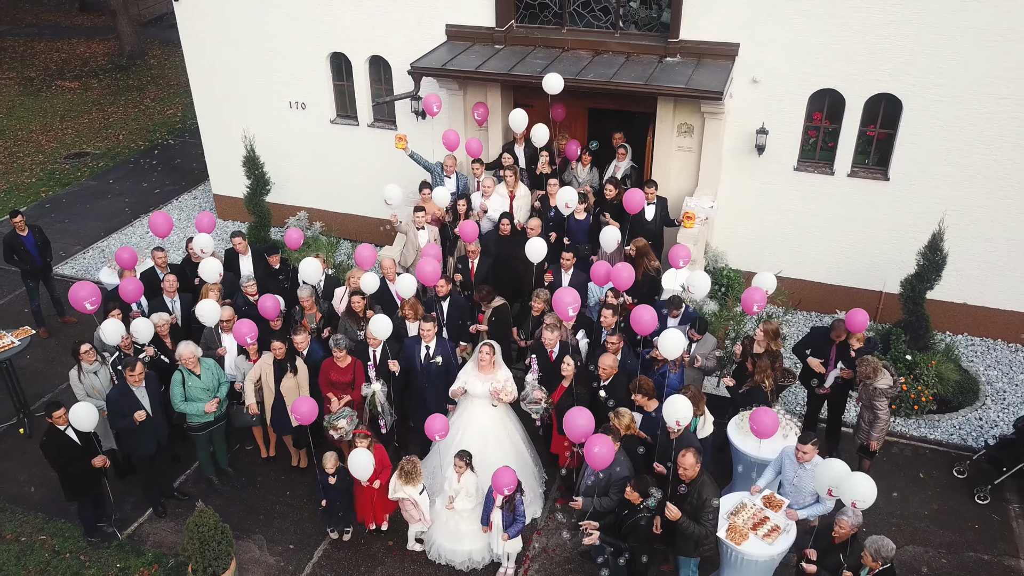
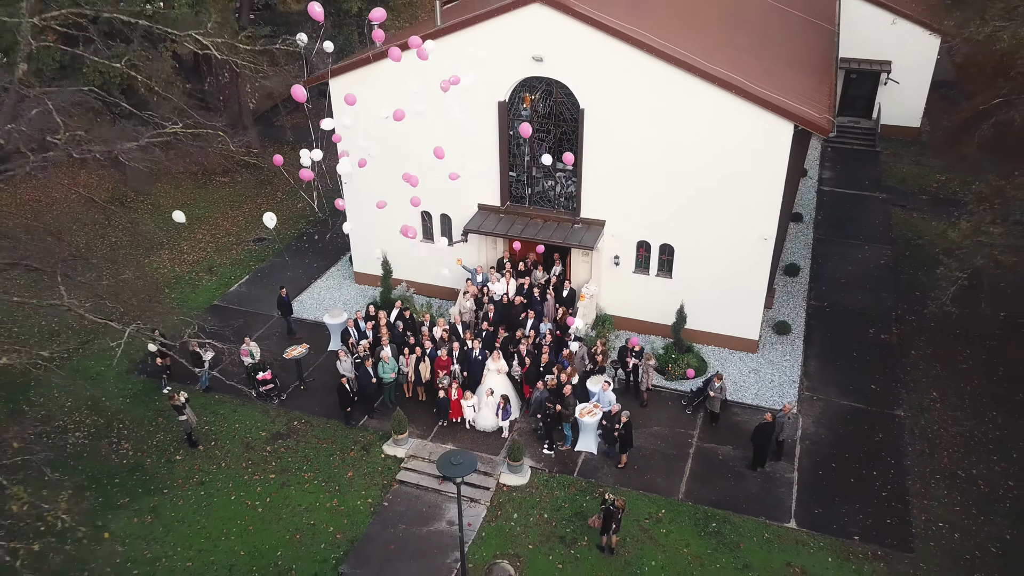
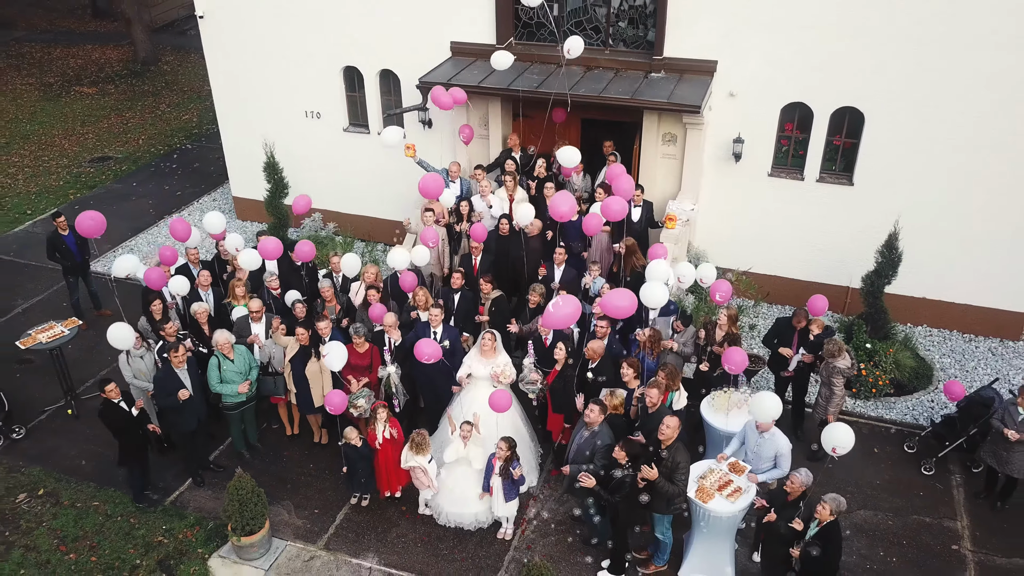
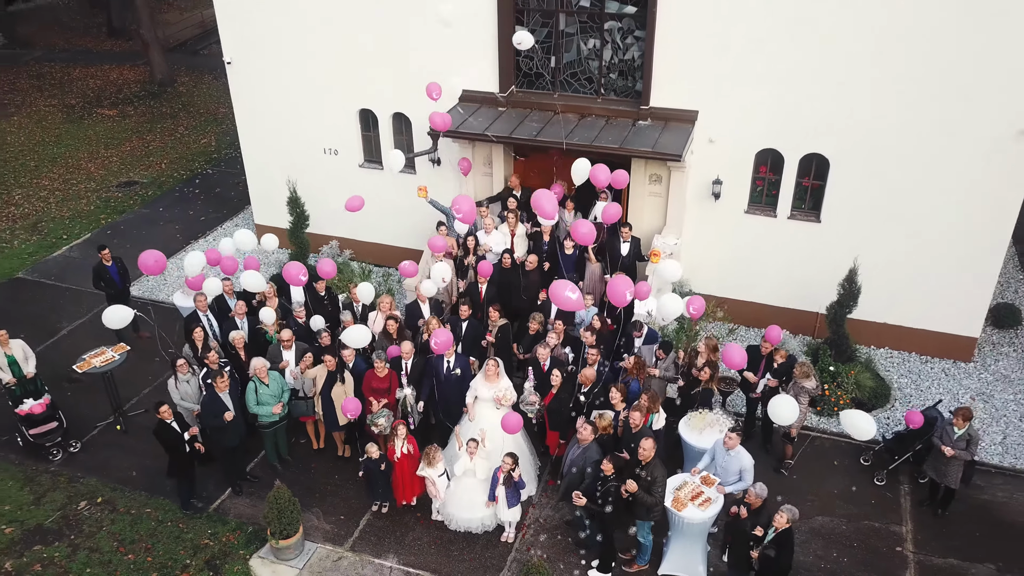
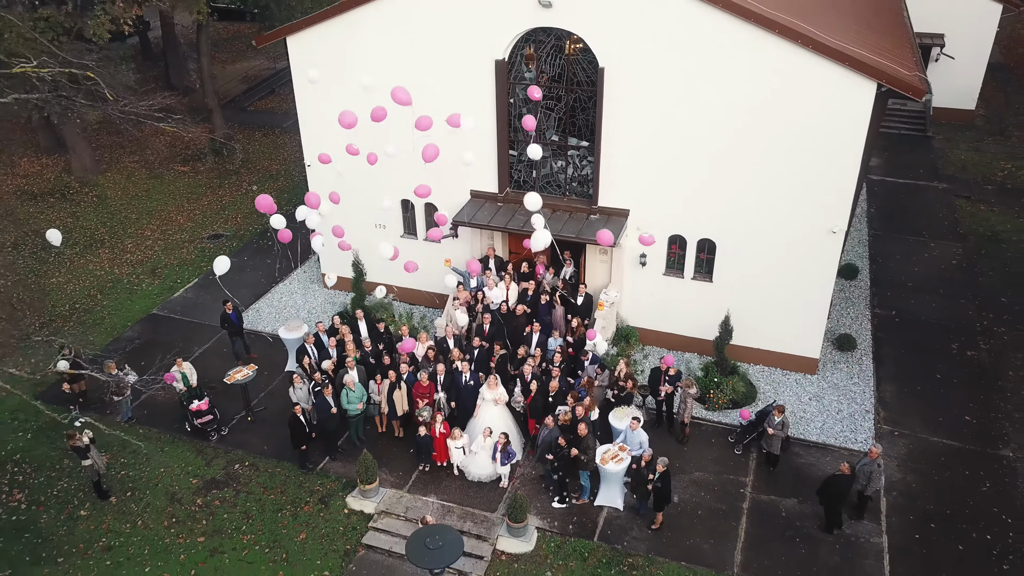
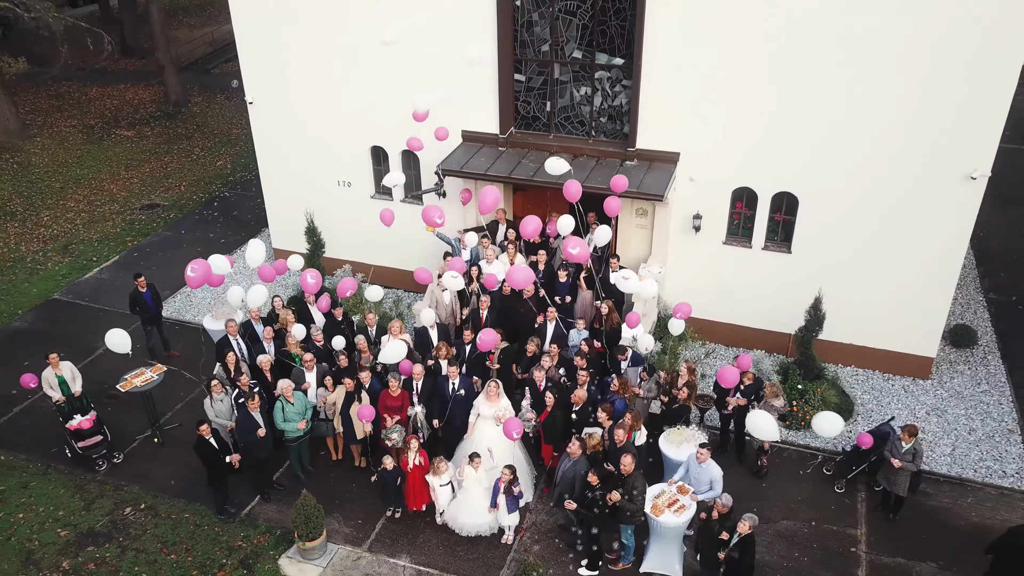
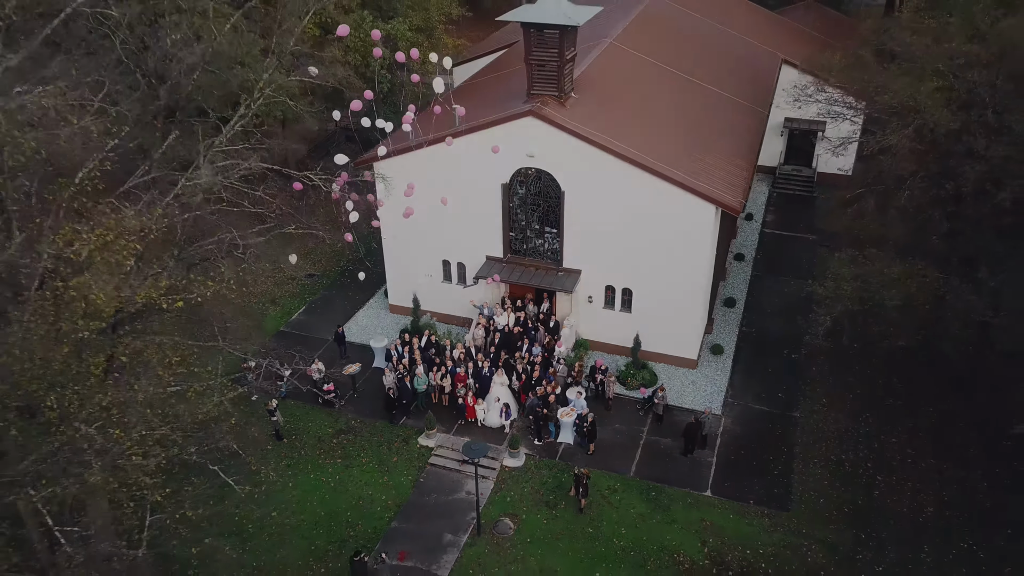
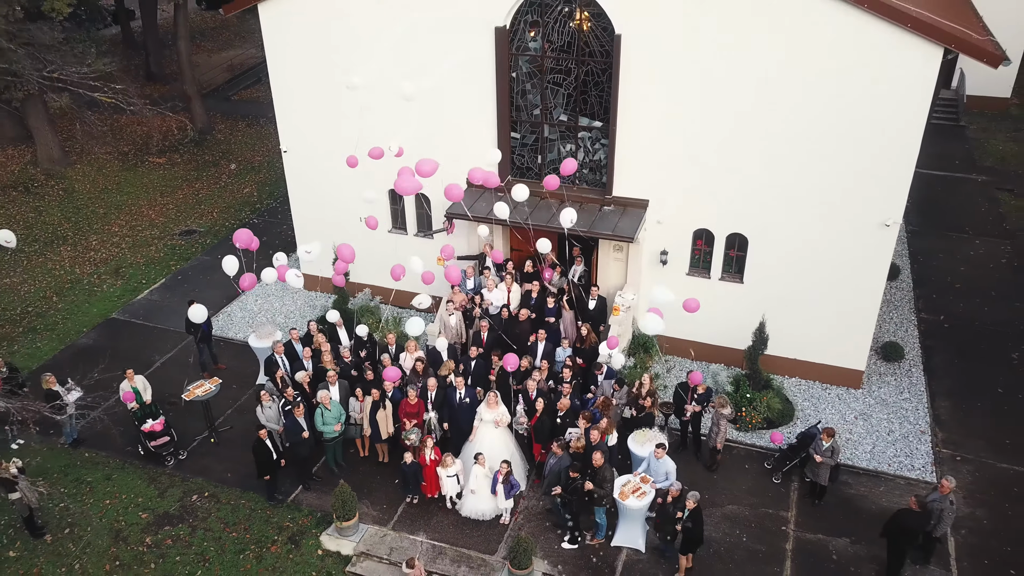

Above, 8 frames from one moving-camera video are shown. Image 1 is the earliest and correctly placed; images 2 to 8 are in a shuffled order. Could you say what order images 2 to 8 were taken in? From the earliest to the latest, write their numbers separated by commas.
3, 4, 6, 8, 5, 2, 7
